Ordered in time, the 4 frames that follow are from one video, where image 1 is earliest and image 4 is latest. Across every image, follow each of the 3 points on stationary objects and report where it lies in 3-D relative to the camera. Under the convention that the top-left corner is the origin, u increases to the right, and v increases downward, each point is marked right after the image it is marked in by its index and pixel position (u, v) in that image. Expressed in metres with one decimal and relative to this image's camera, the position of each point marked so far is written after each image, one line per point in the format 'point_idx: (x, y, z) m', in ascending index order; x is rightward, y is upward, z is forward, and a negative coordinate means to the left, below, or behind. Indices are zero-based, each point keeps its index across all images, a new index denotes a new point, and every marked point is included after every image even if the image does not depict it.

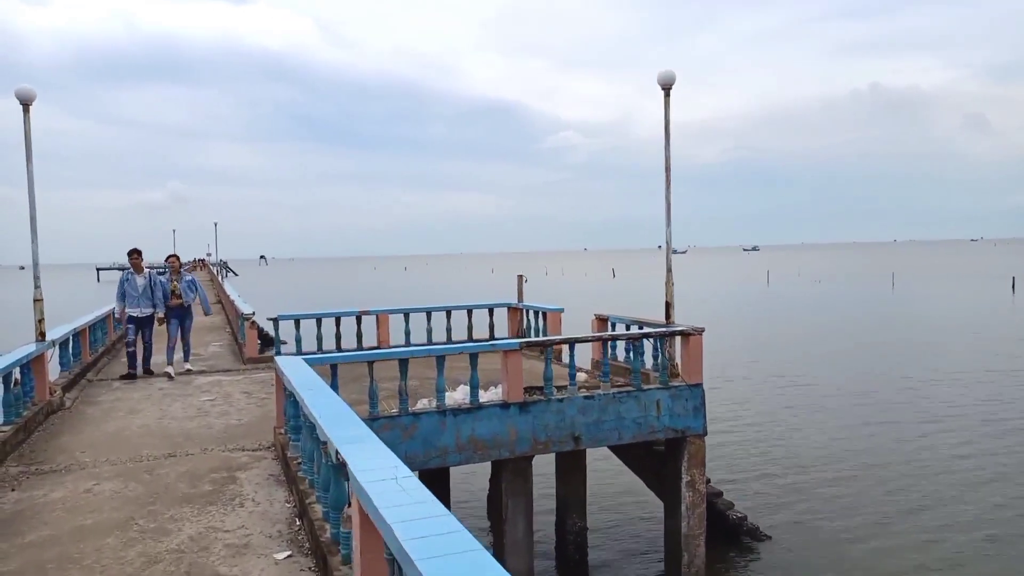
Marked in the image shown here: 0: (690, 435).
0: (+1.9, -1.6, +8.1) m
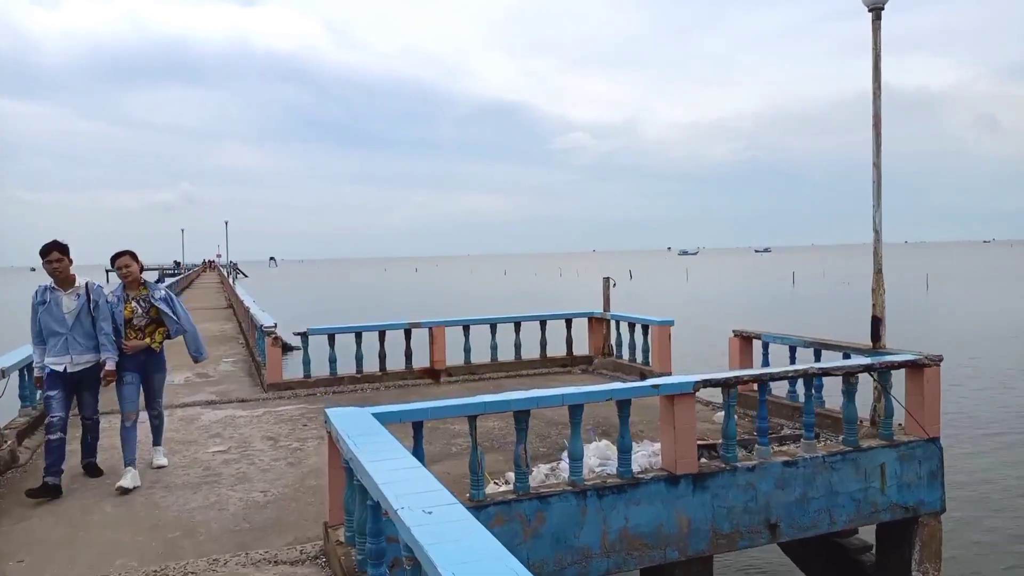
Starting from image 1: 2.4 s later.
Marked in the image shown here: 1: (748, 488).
0: (+3.0, -1.6, +5.5) m
1: (+1.5, -1.3, +5.0) m
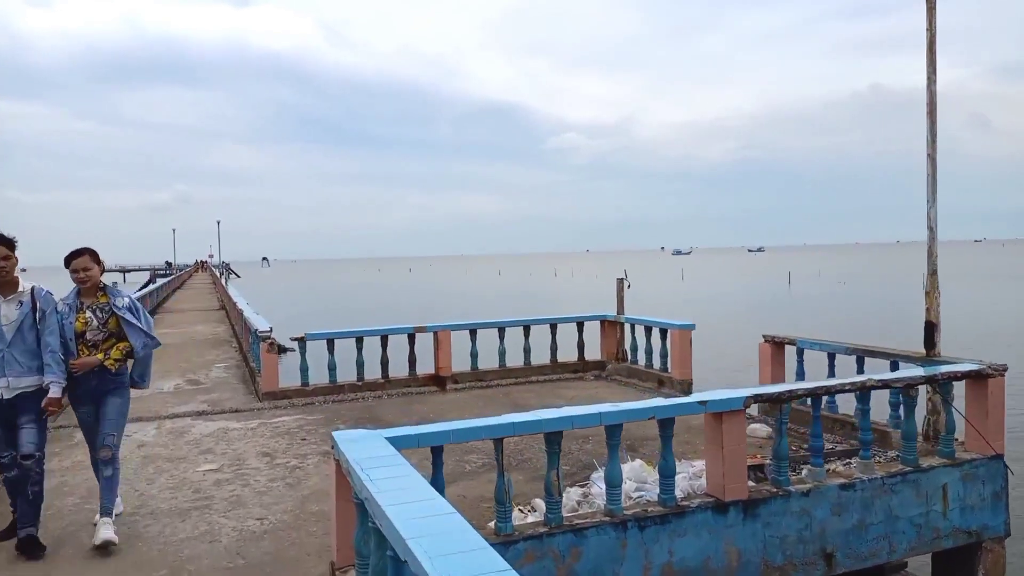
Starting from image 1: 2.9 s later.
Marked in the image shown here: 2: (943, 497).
0: (+3.1, -1.6, +5.0) m
1: (+1.7, -1.3, +4.5) m
2: (+2.8, -1.3, +4.9) m
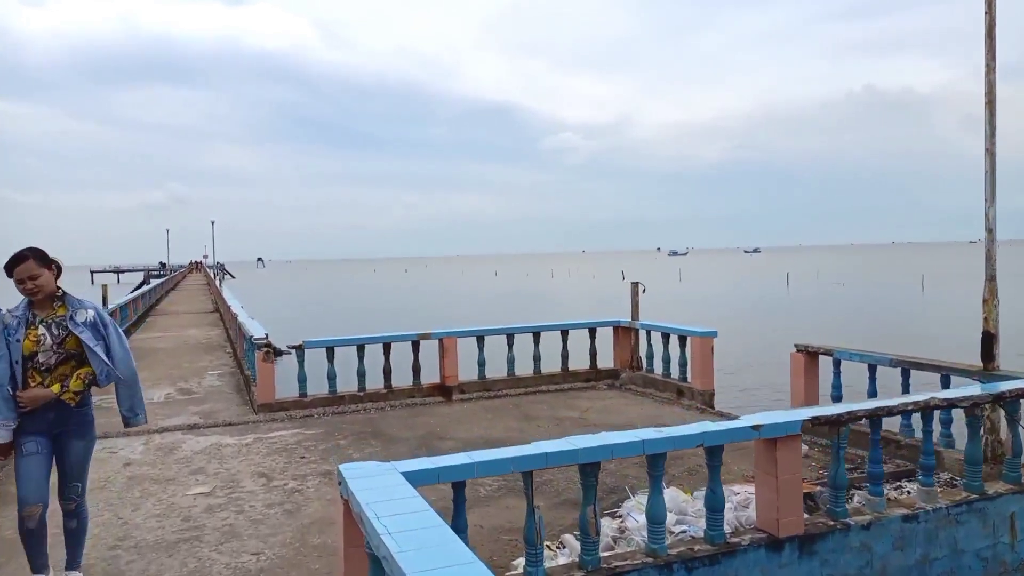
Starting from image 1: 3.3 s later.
0: (+3.3, -1.7, +4.5) m
1: (+1.8, -1.4, +4.0) m
2: (+2.9, -1.4, +4.4) m
